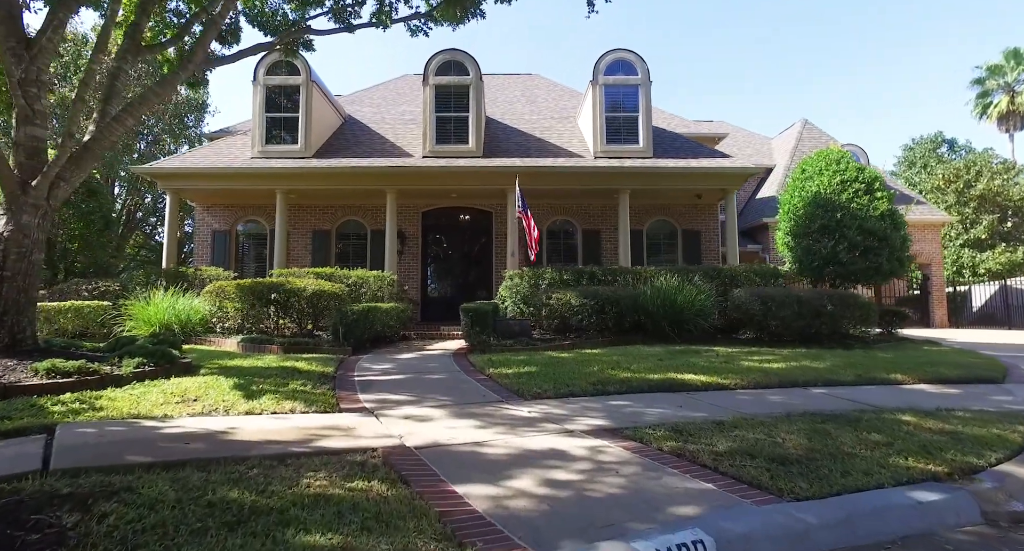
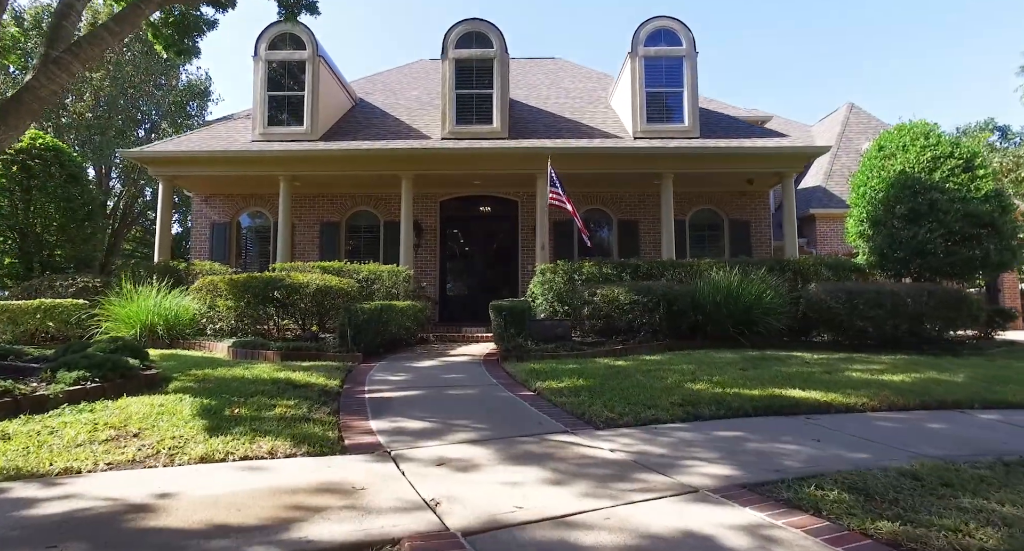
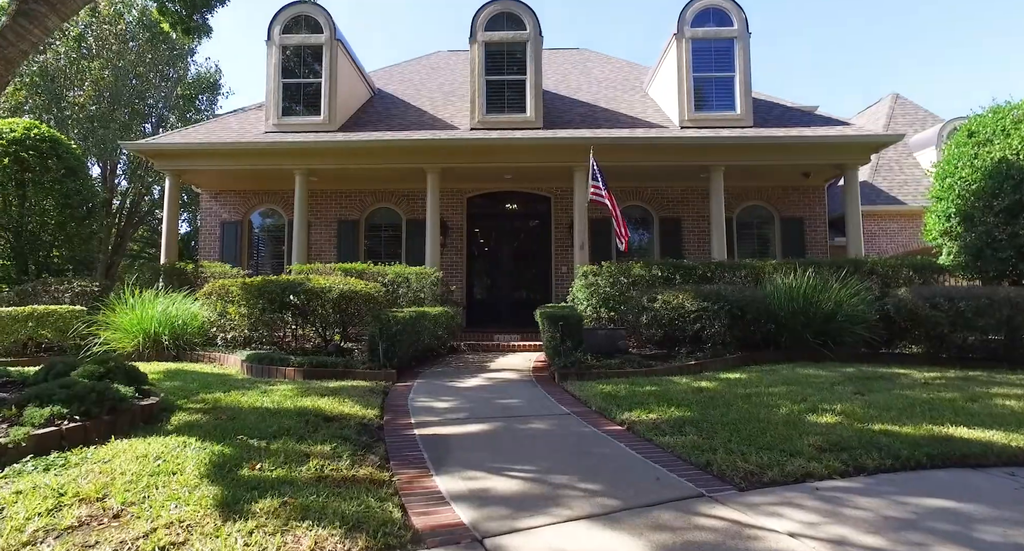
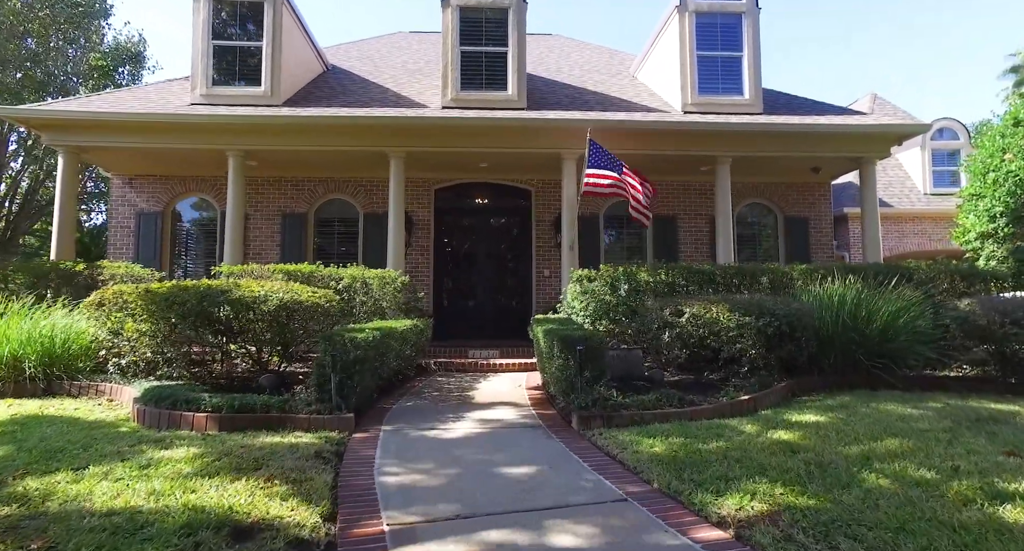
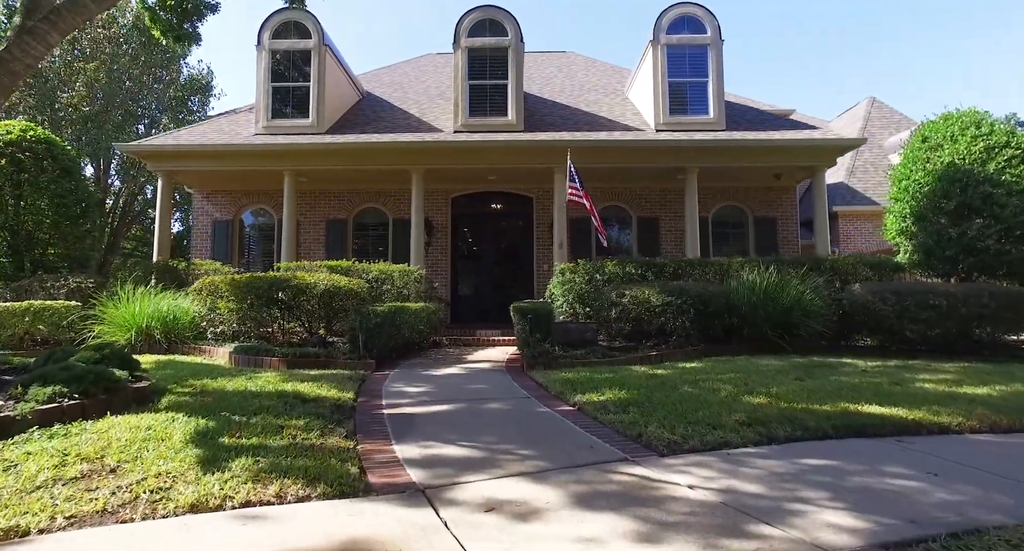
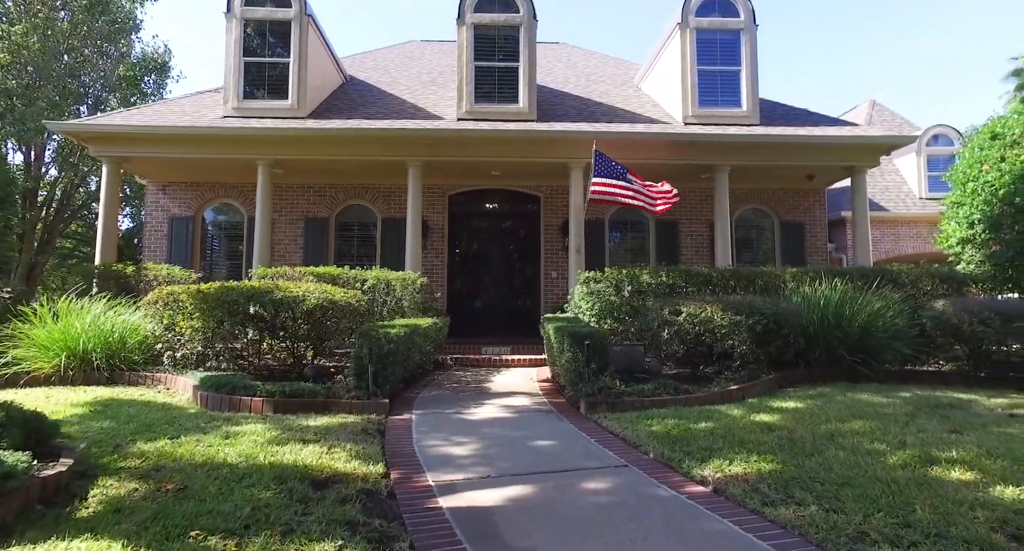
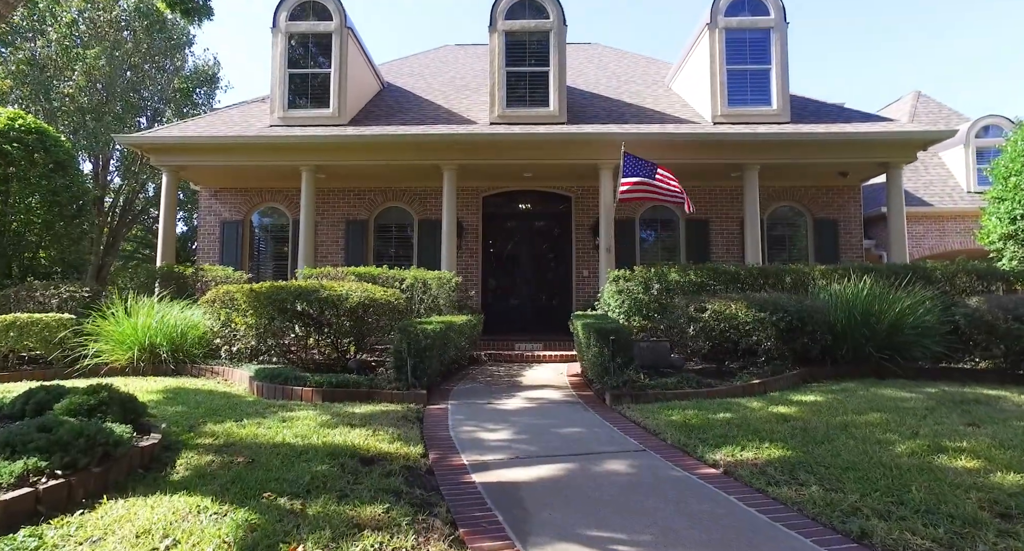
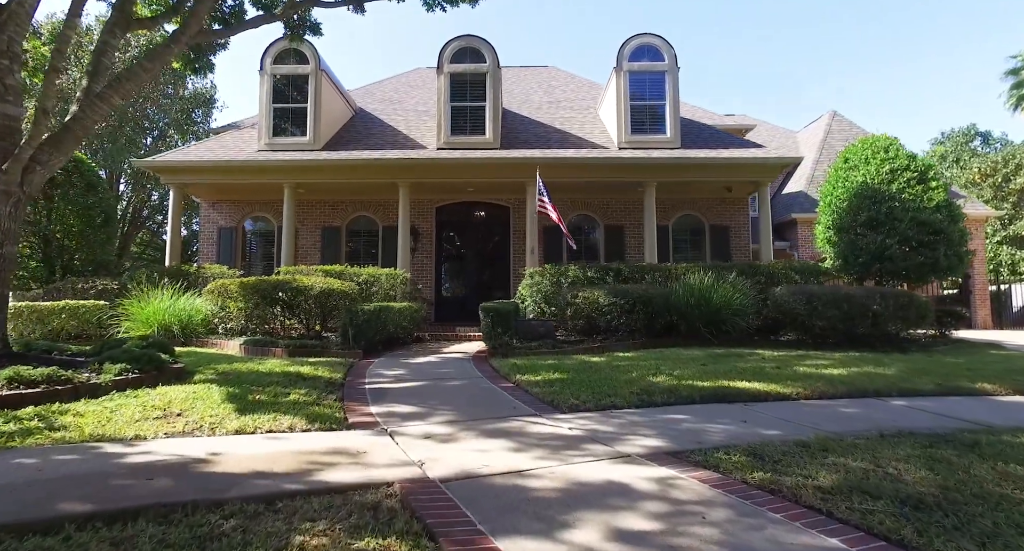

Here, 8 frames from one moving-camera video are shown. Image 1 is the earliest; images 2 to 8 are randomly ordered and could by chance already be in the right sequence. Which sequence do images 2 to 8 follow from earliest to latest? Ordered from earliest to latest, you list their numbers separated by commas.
8, 2, 5, 3, 7, 6, 4
